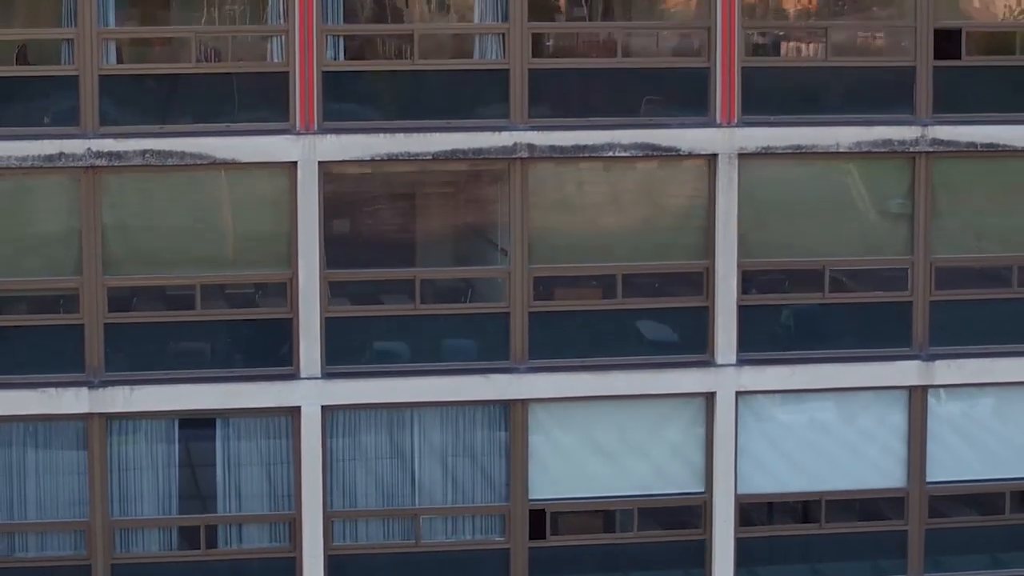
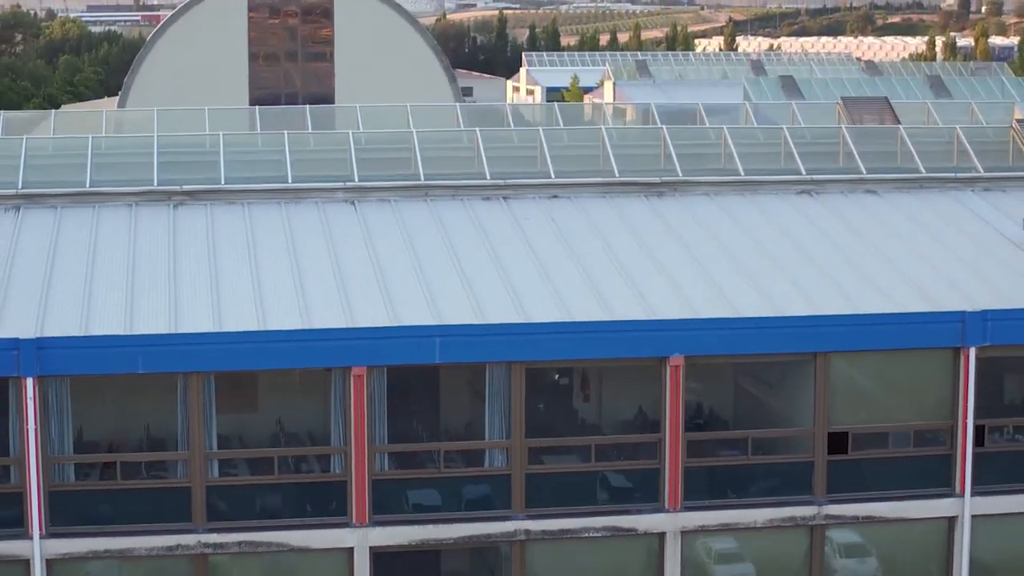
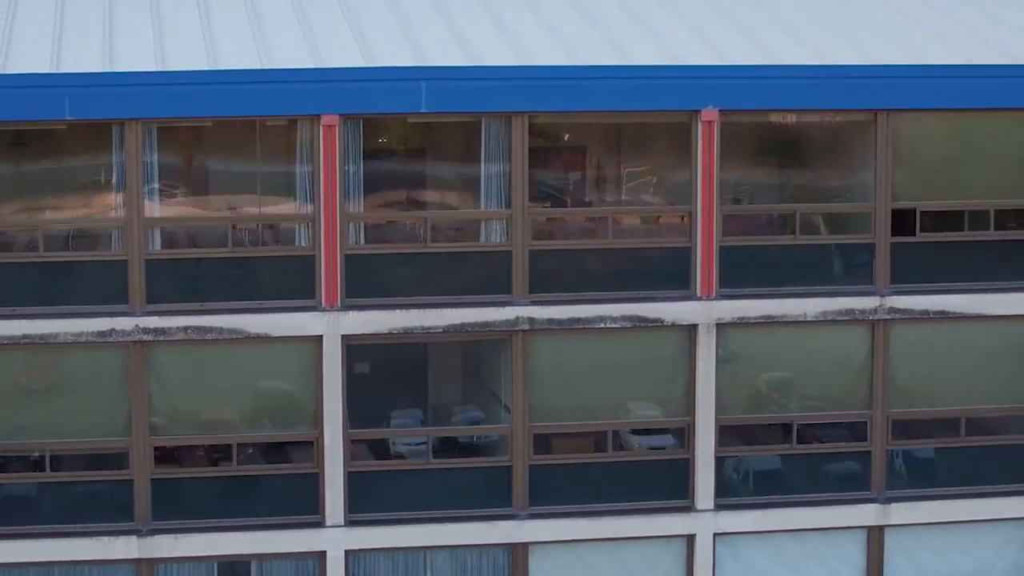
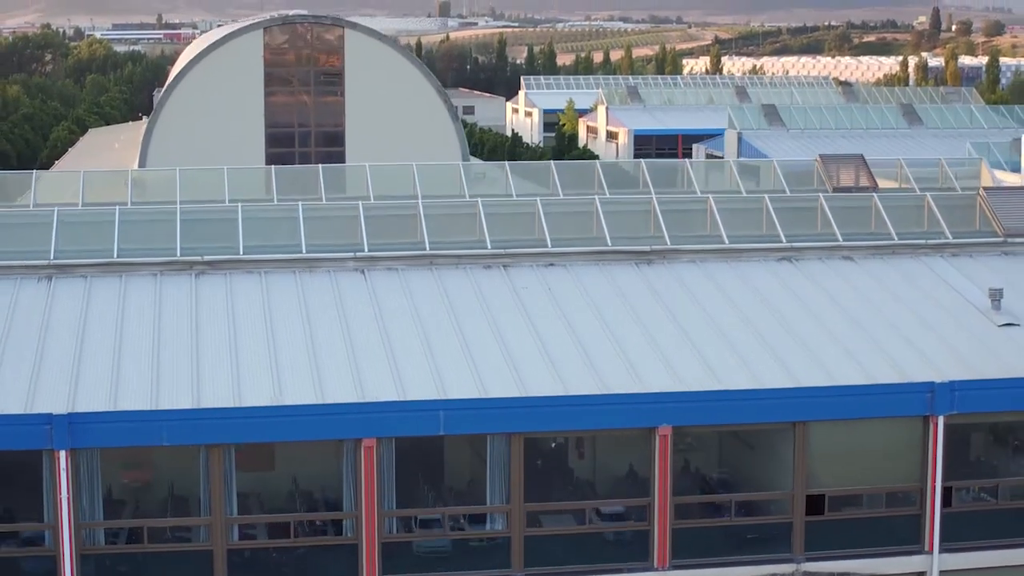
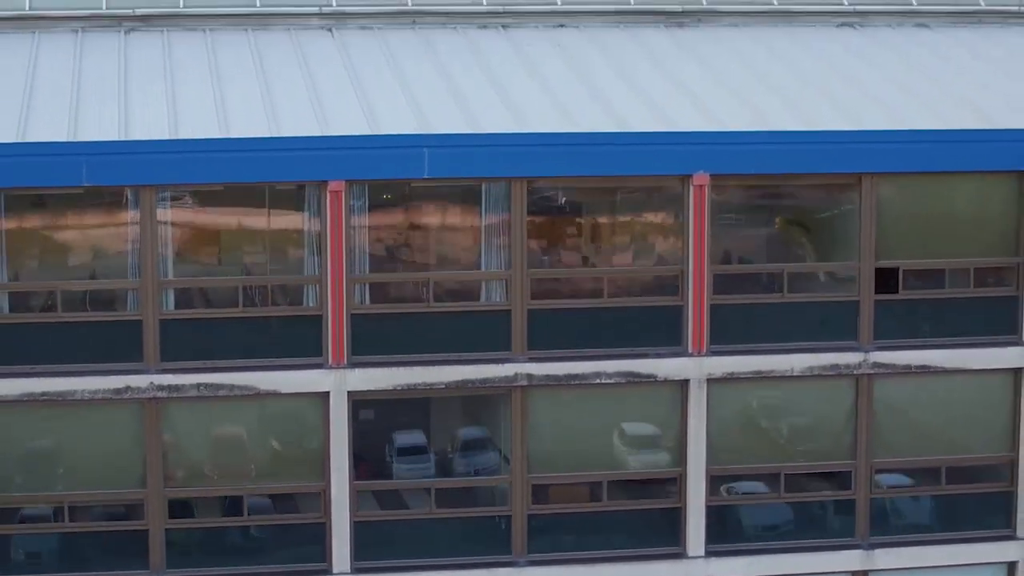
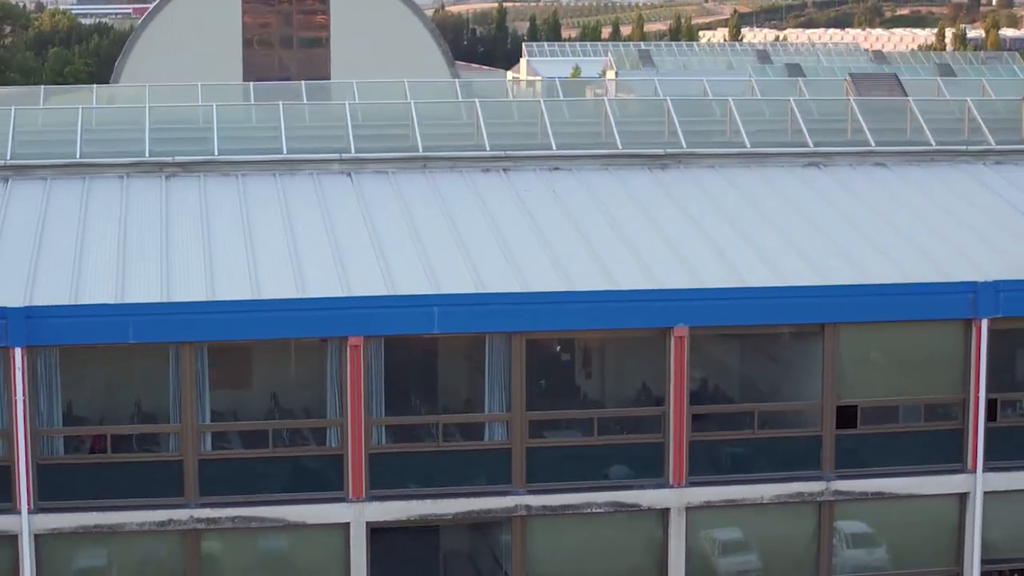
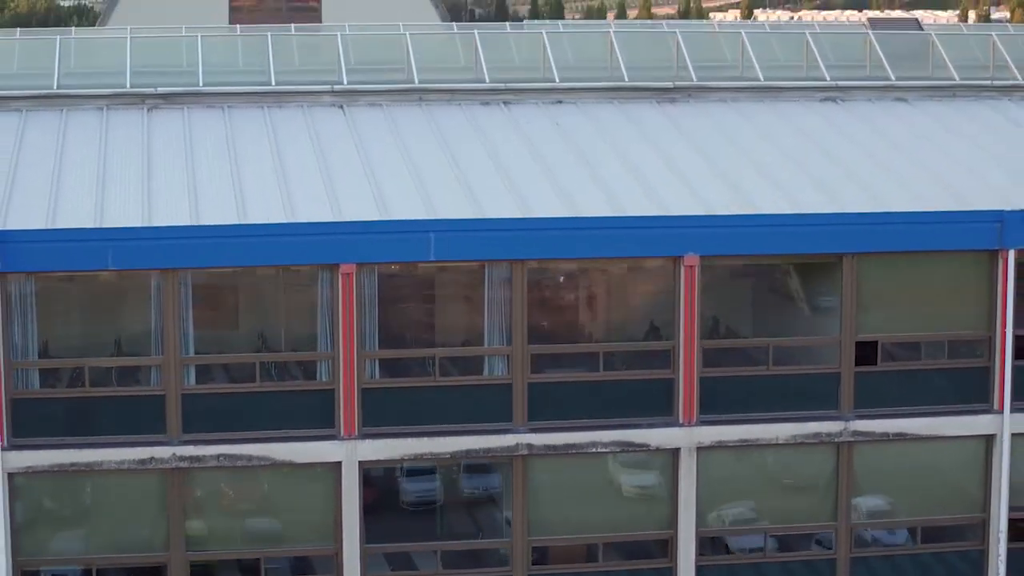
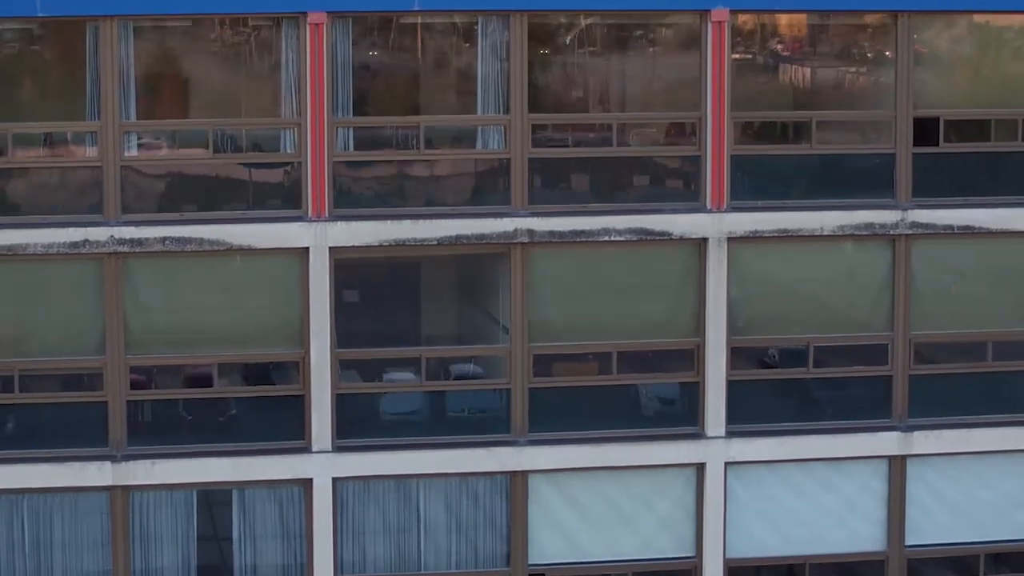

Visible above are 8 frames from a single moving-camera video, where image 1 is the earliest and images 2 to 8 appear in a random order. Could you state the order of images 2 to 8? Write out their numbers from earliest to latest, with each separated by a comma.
8, 3, 5, 7, 6, 2, 4
